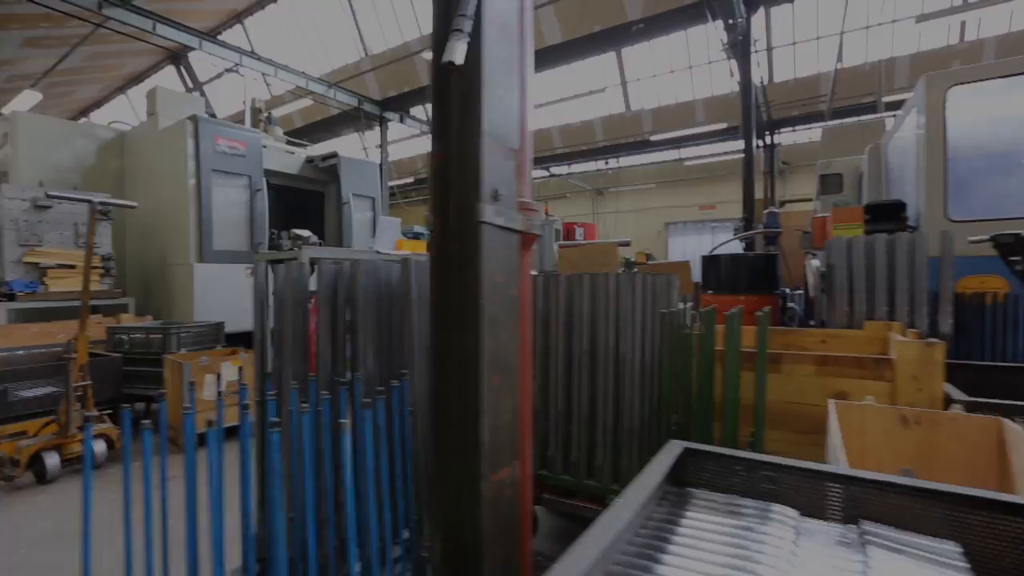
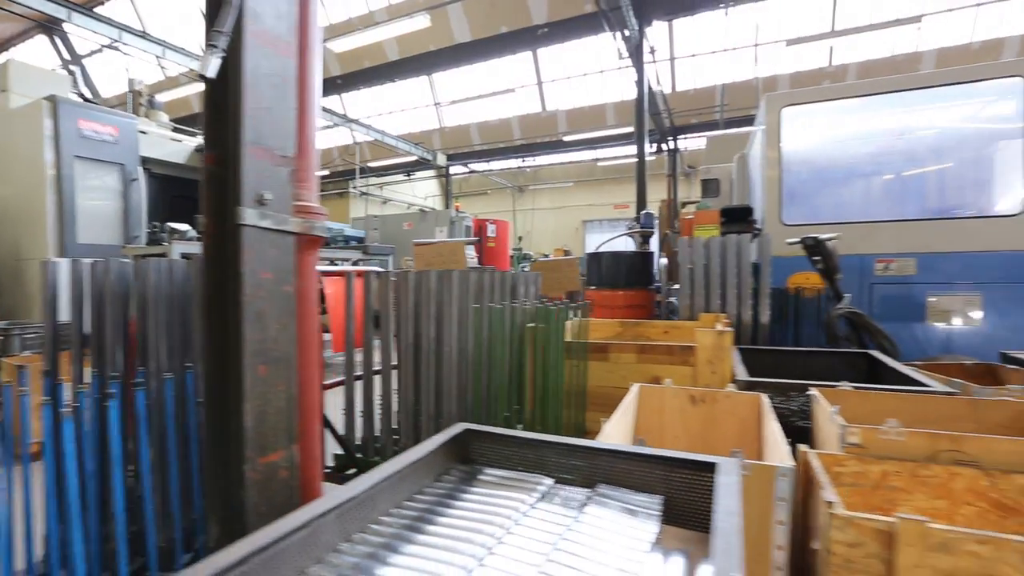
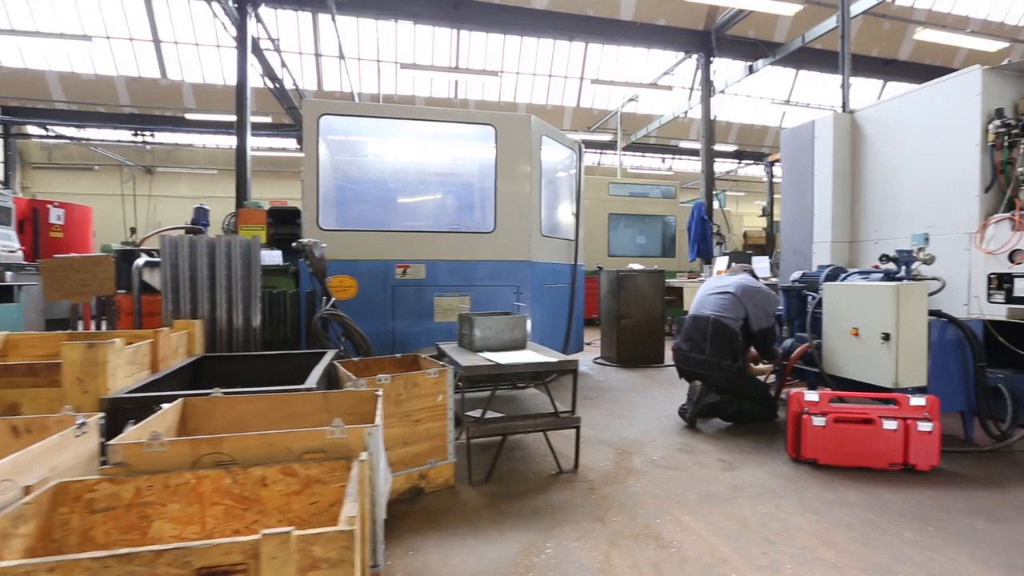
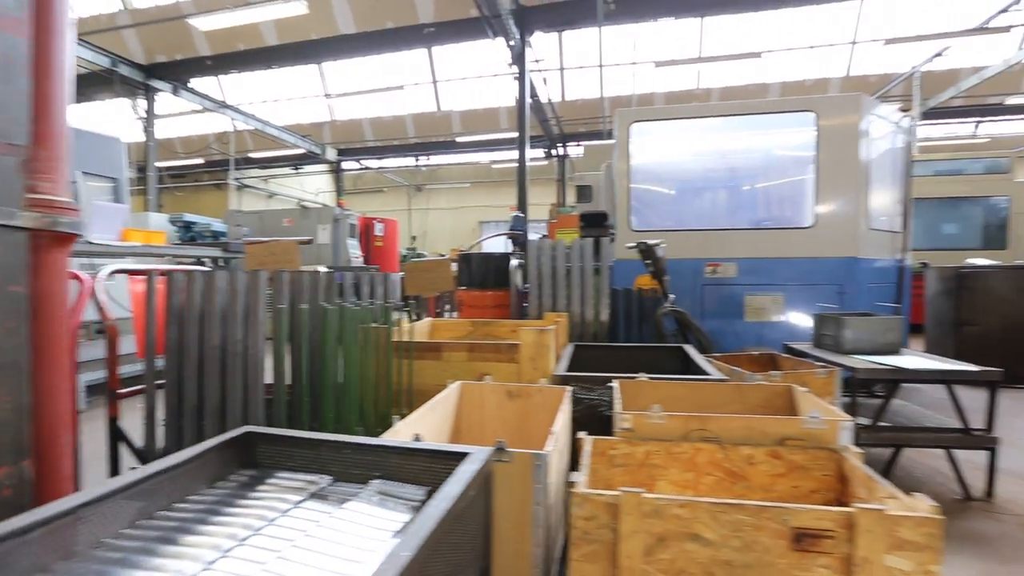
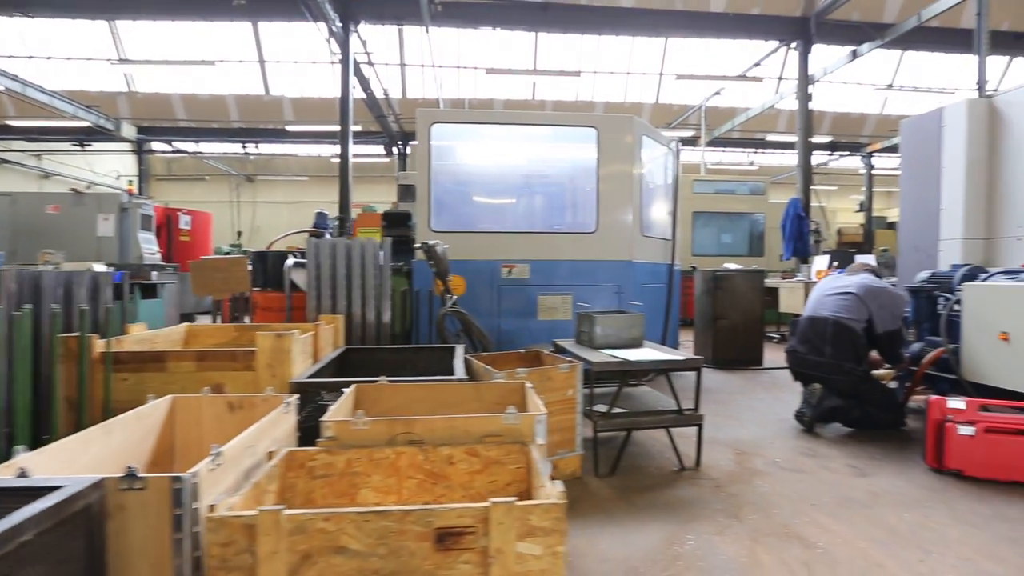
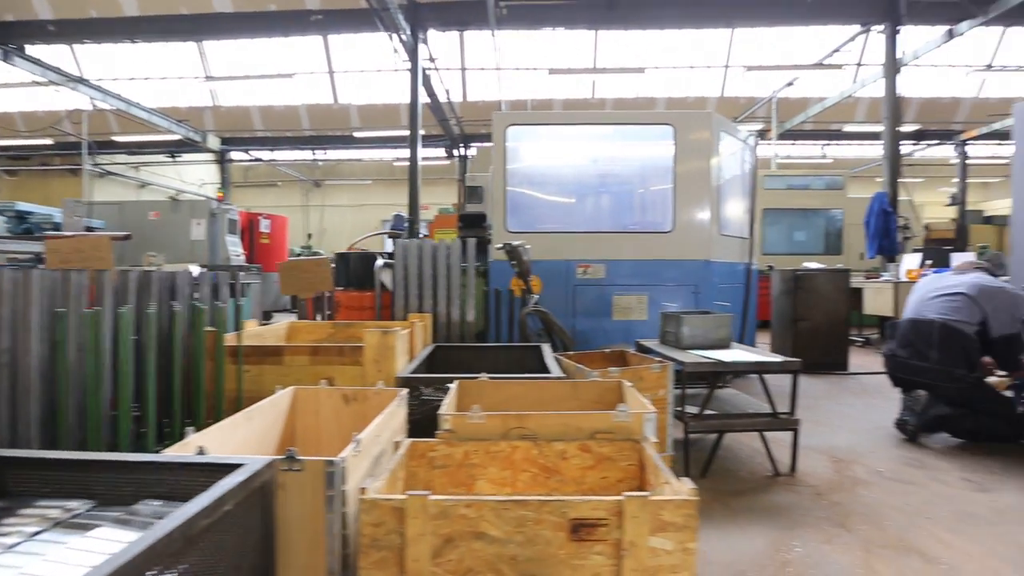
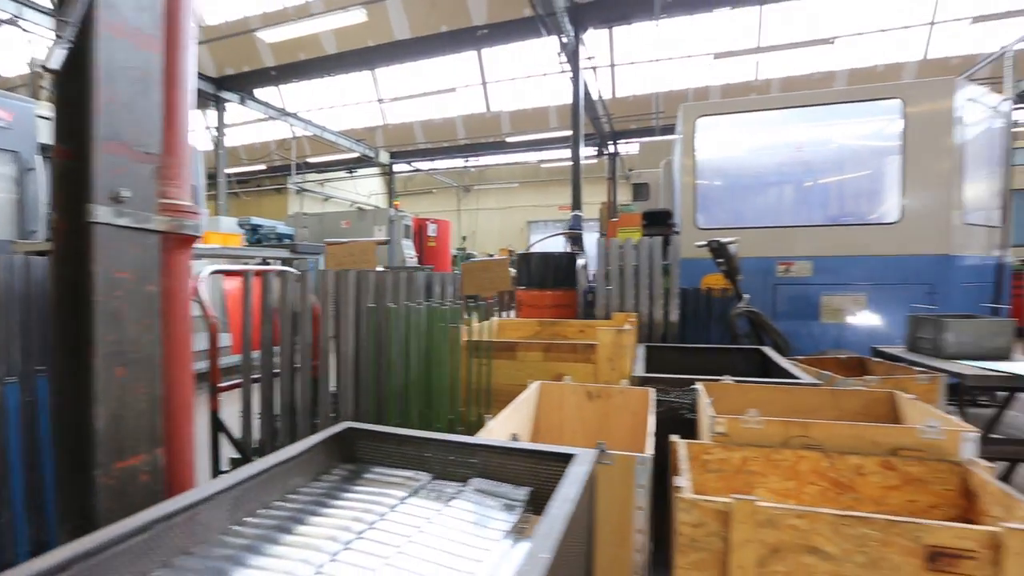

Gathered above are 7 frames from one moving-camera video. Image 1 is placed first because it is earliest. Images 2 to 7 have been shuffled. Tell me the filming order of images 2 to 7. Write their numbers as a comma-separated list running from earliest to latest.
2, 7, 4, 6, 5, 3
